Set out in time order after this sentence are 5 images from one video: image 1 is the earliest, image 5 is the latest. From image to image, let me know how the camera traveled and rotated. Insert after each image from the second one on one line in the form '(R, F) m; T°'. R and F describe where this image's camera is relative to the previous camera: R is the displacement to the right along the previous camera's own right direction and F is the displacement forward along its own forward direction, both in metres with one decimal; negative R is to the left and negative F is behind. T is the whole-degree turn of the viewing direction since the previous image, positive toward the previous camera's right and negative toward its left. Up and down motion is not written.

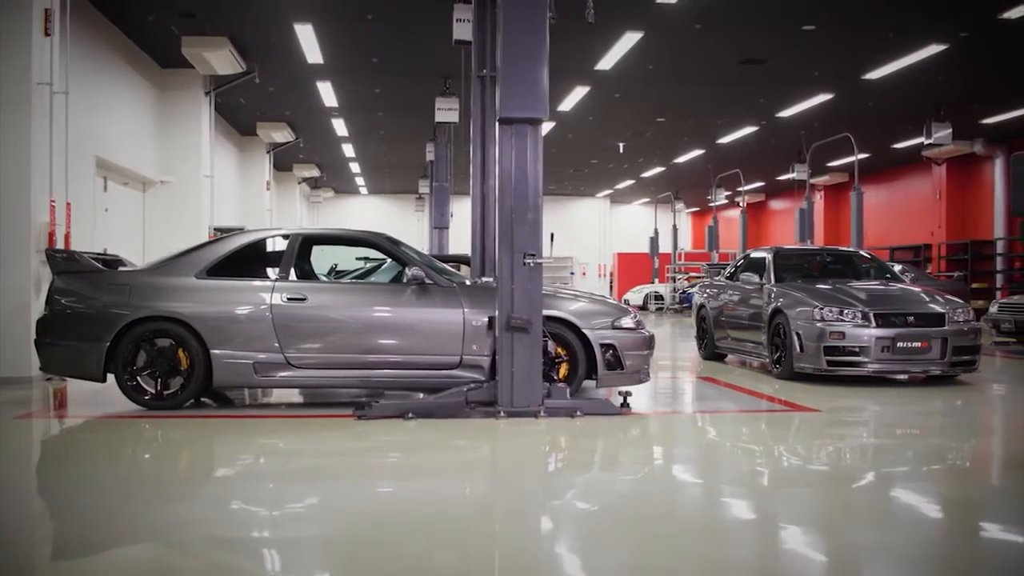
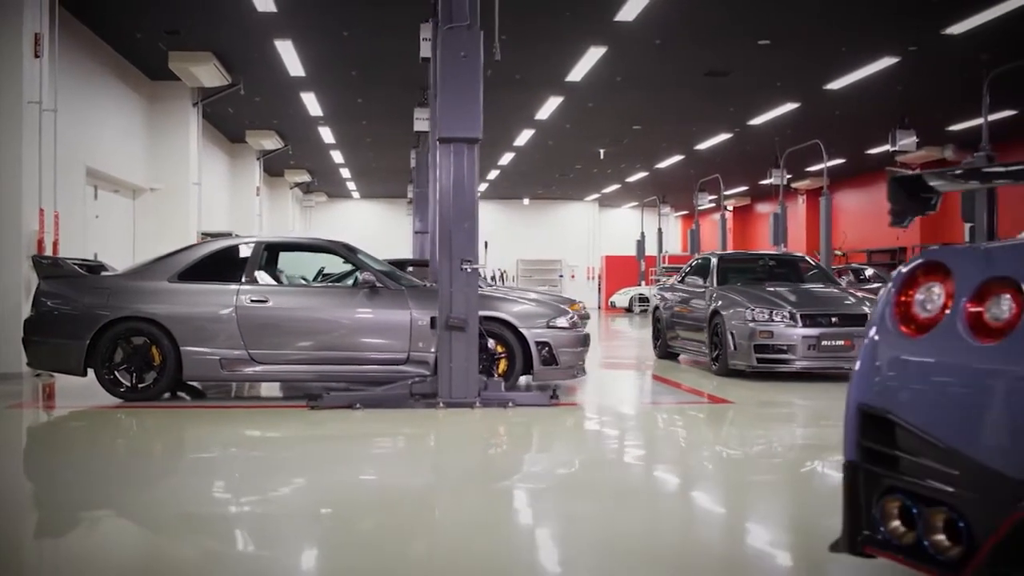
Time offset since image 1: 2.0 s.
(+0.4, -0.5) m; 0°
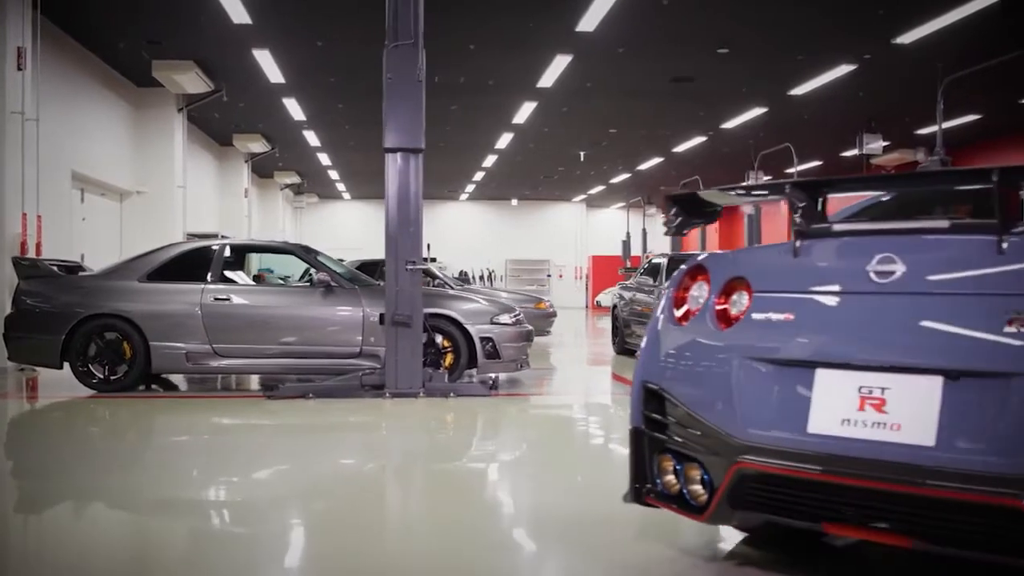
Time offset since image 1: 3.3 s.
(+0.4, -0.4) m; 0°
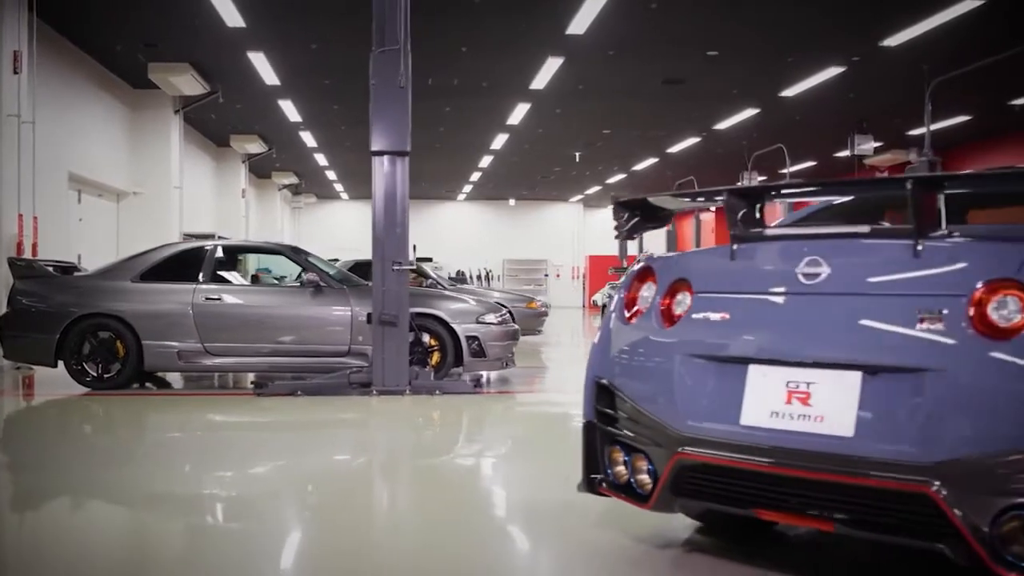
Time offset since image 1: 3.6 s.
(+0.1, -0.1) m; 0°
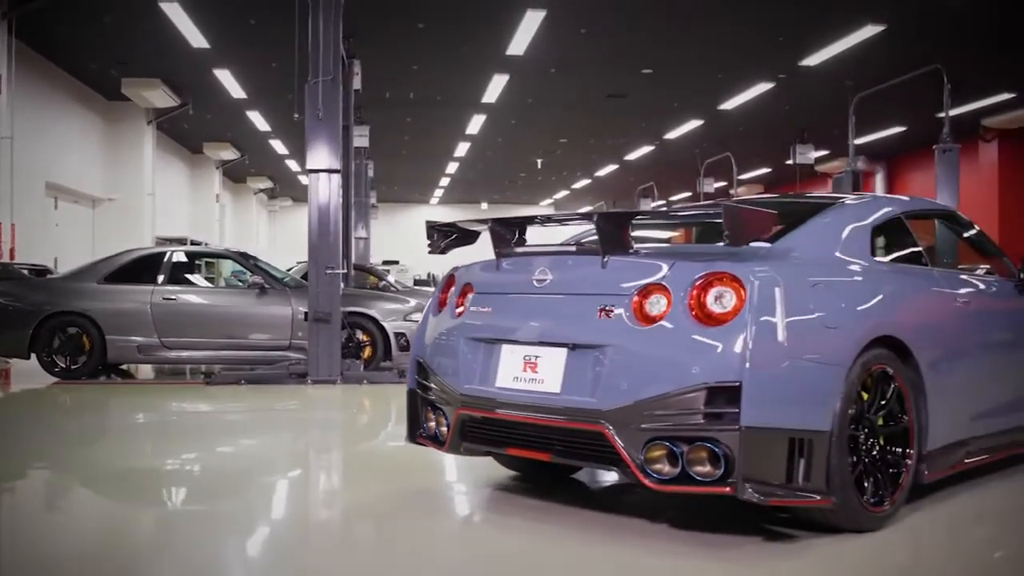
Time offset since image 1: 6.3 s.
(+0.6, -0.7) m; +1°
